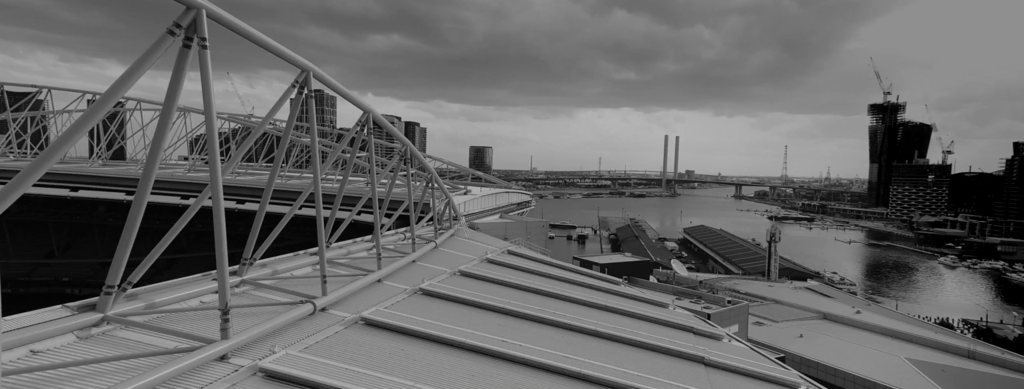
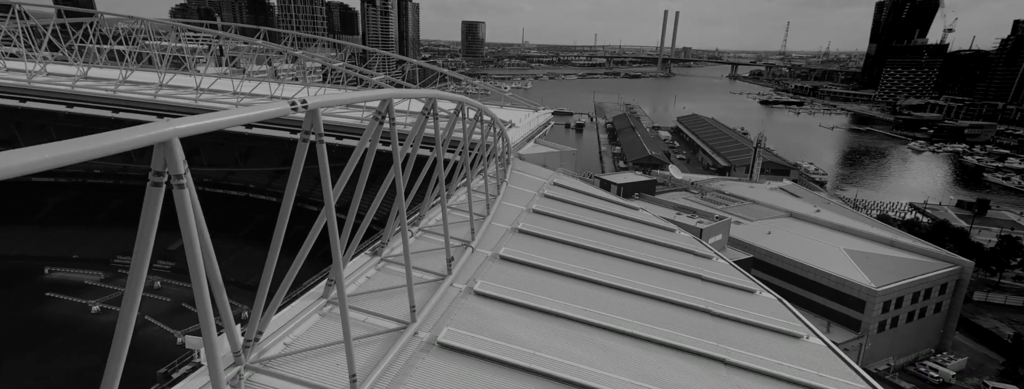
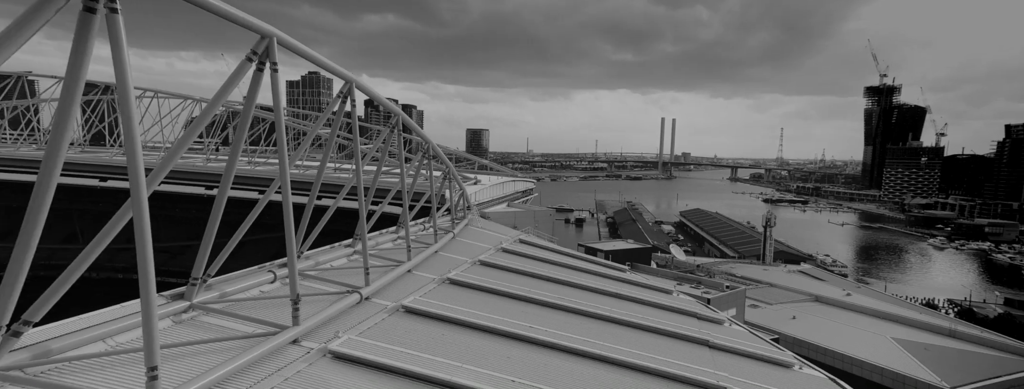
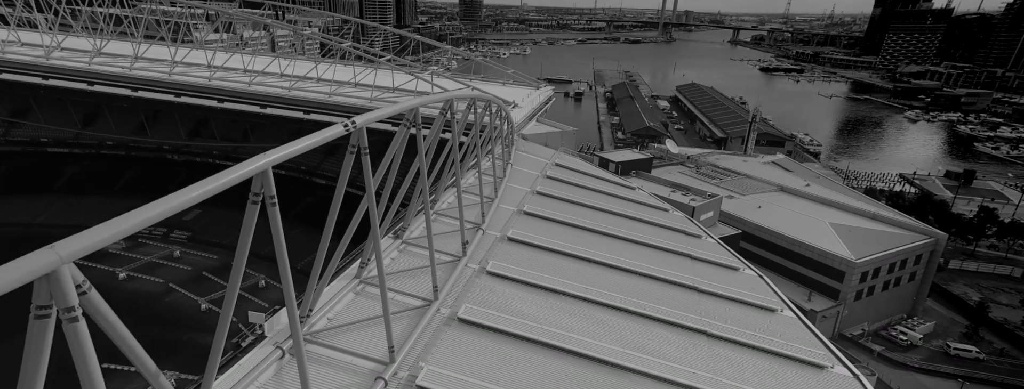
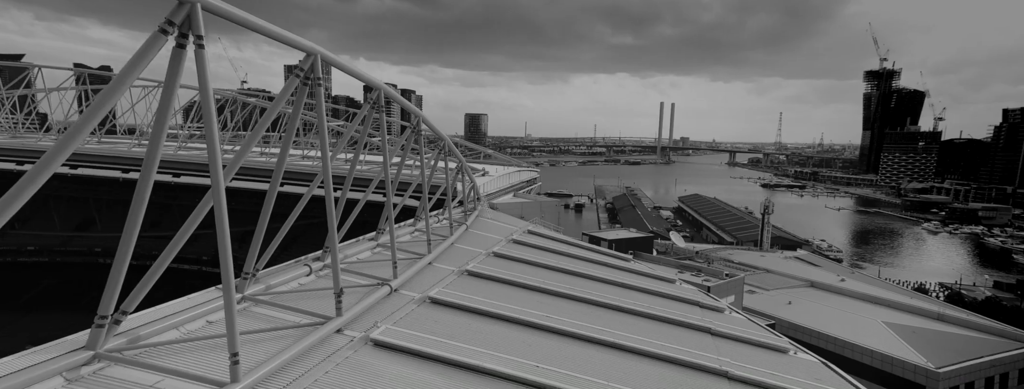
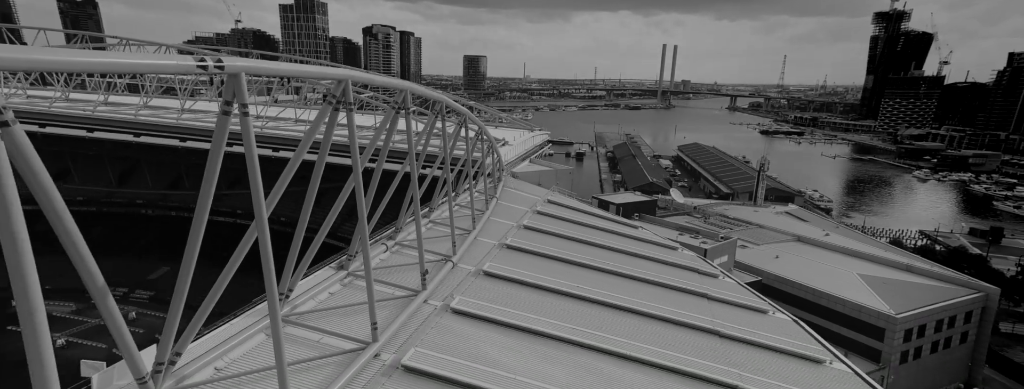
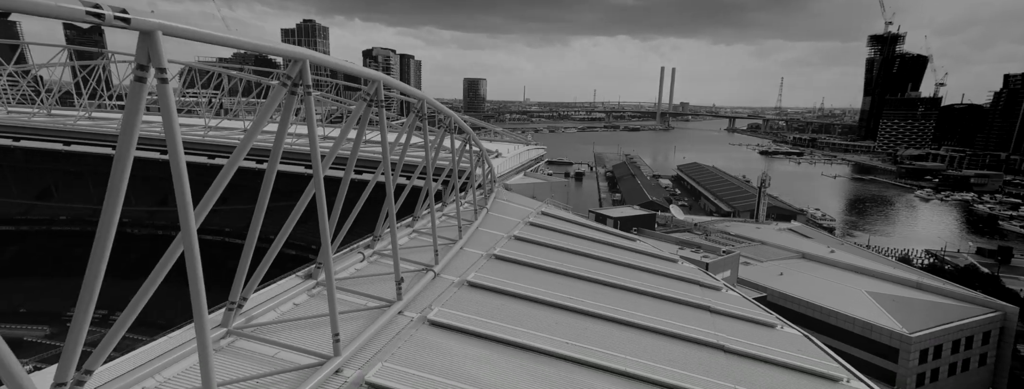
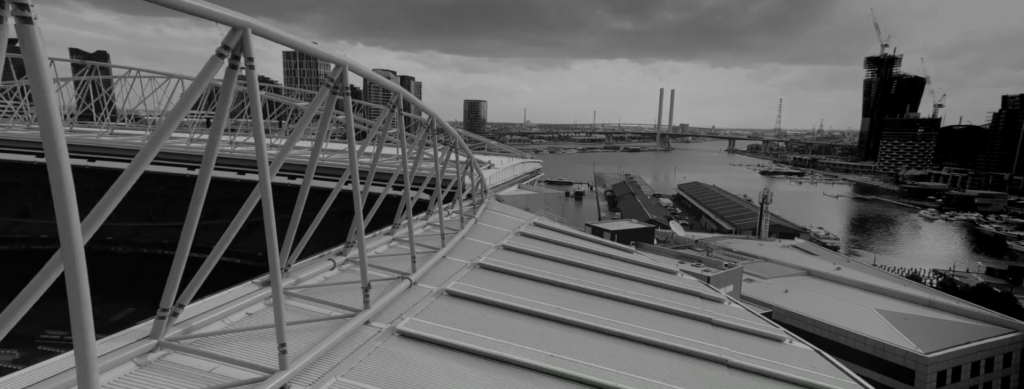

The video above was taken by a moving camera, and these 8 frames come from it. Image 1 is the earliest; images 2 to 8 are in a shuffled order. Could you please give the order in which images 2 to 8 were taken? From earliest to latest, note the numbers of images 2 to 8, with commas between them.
3, 5, 8, 7, 6, 2, 4
